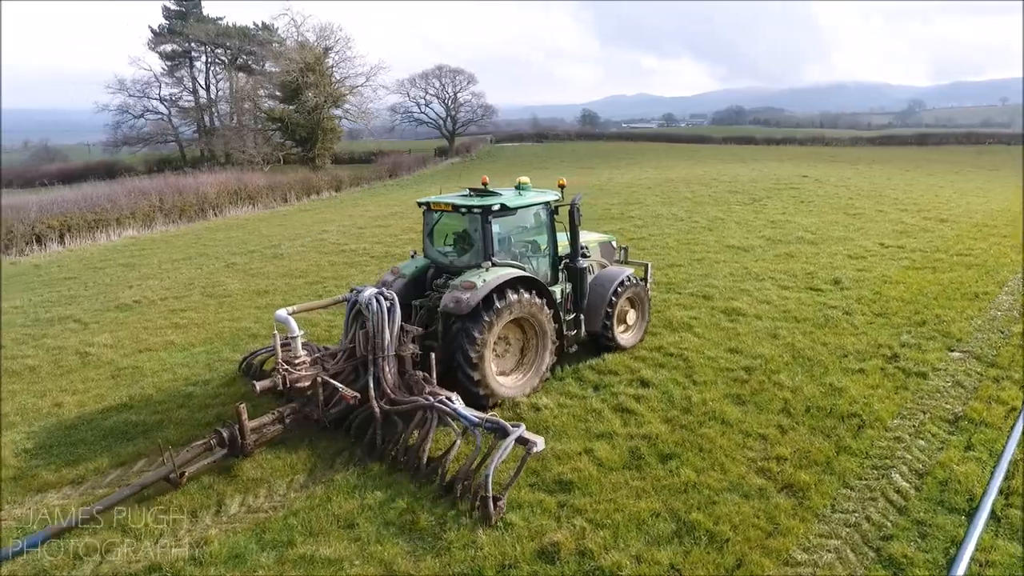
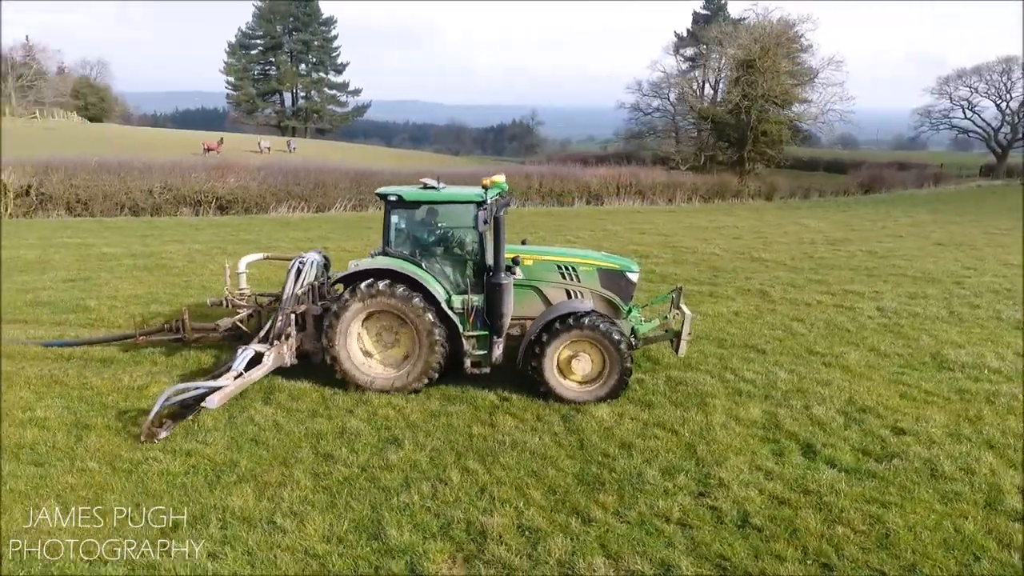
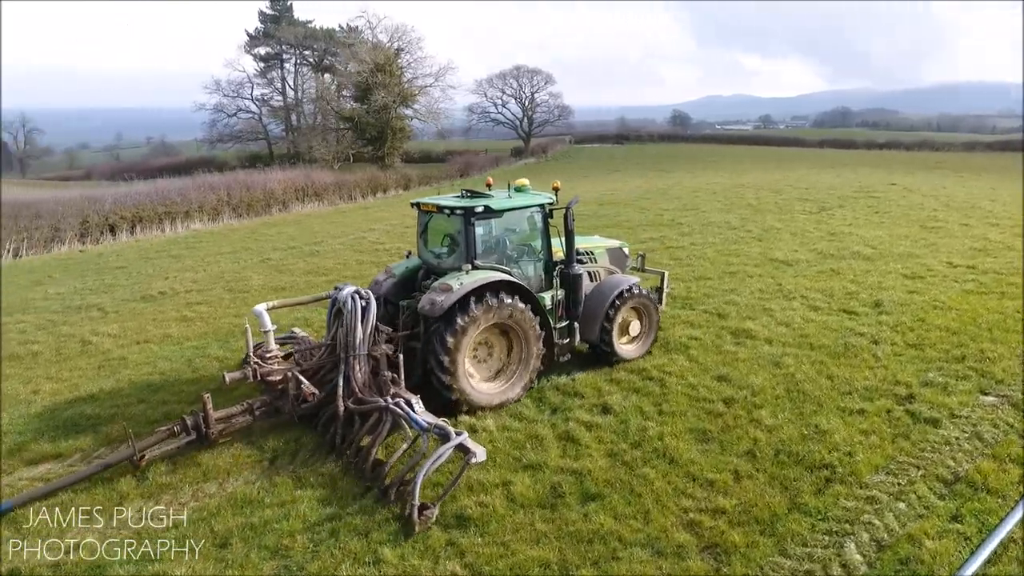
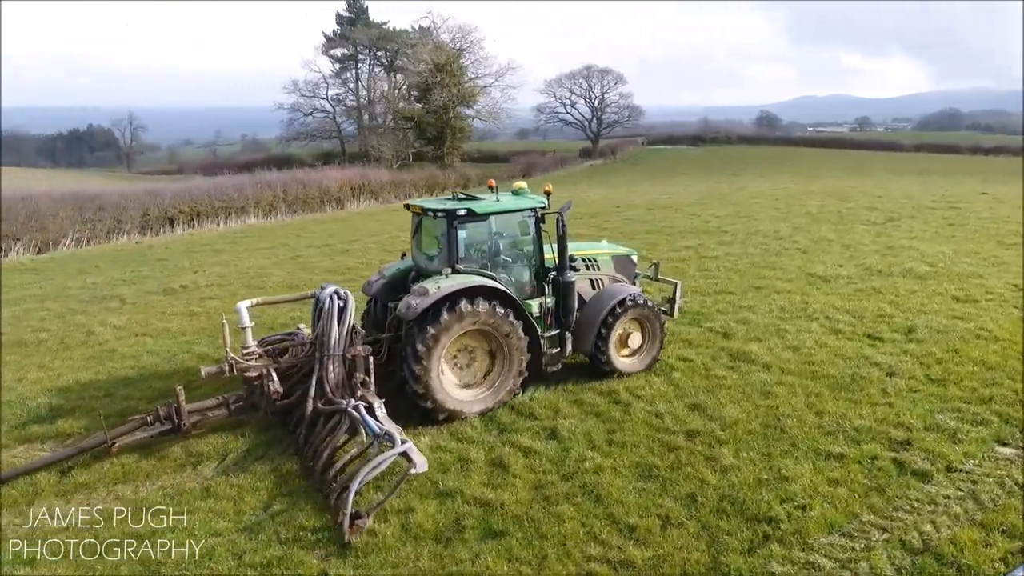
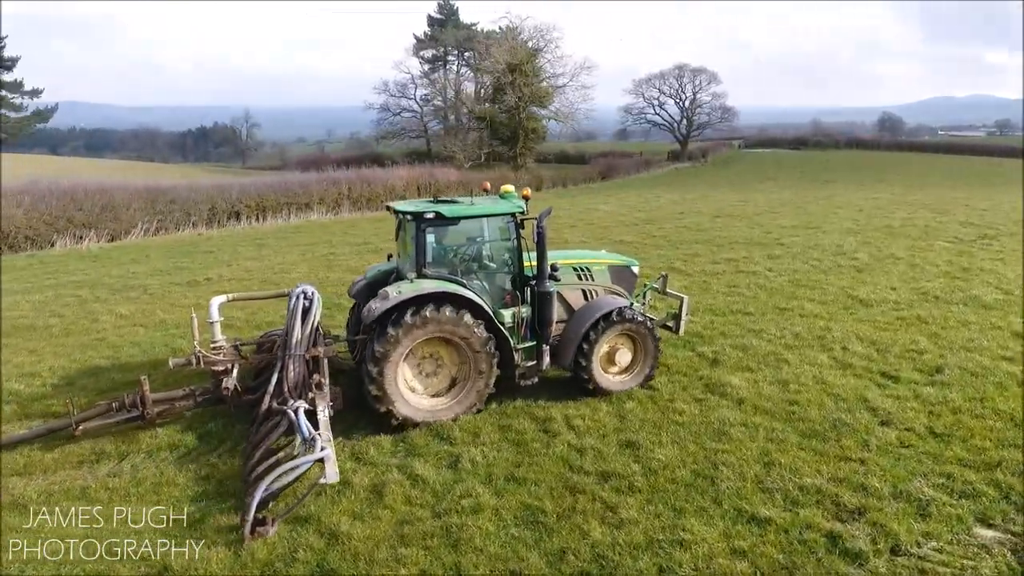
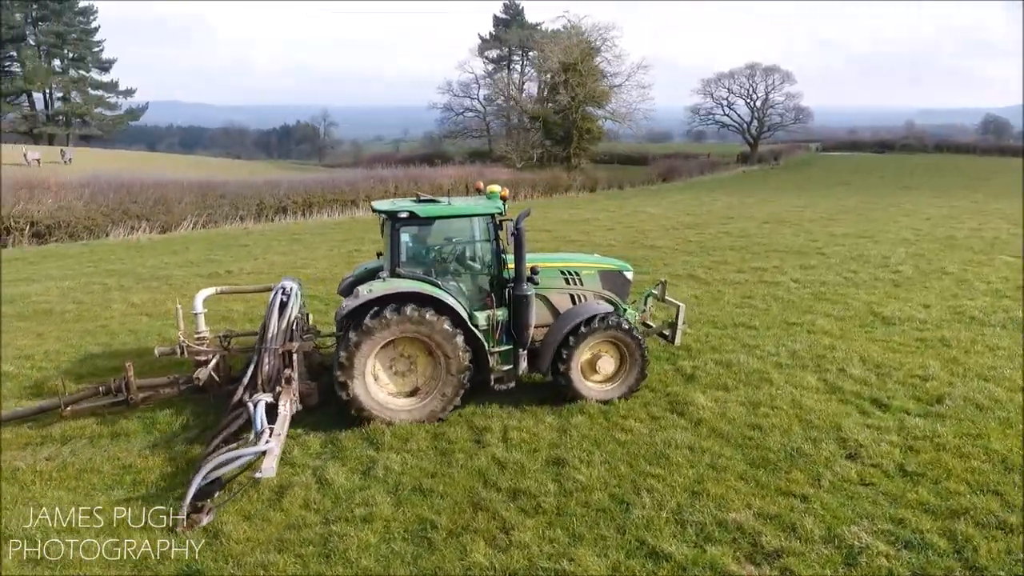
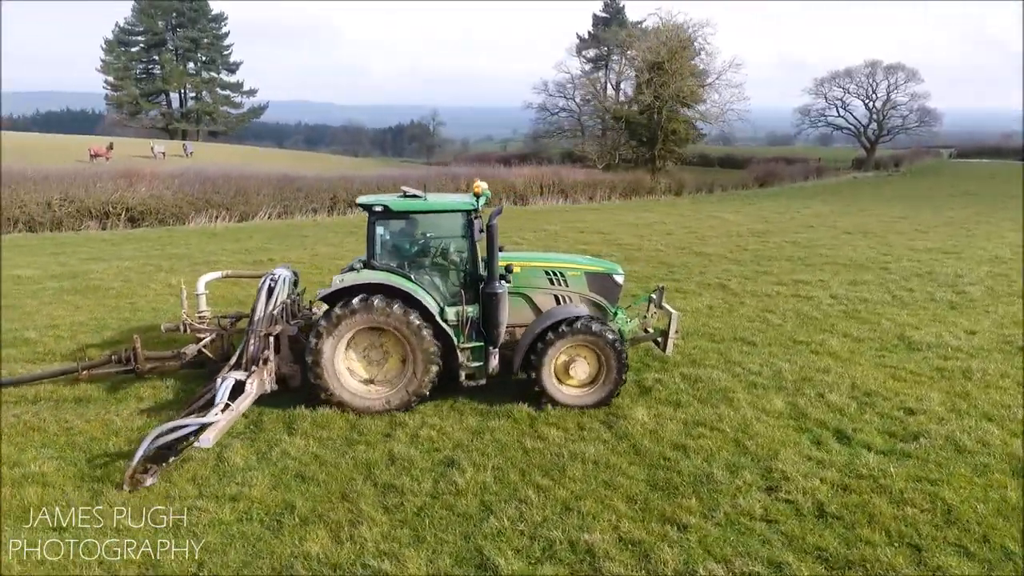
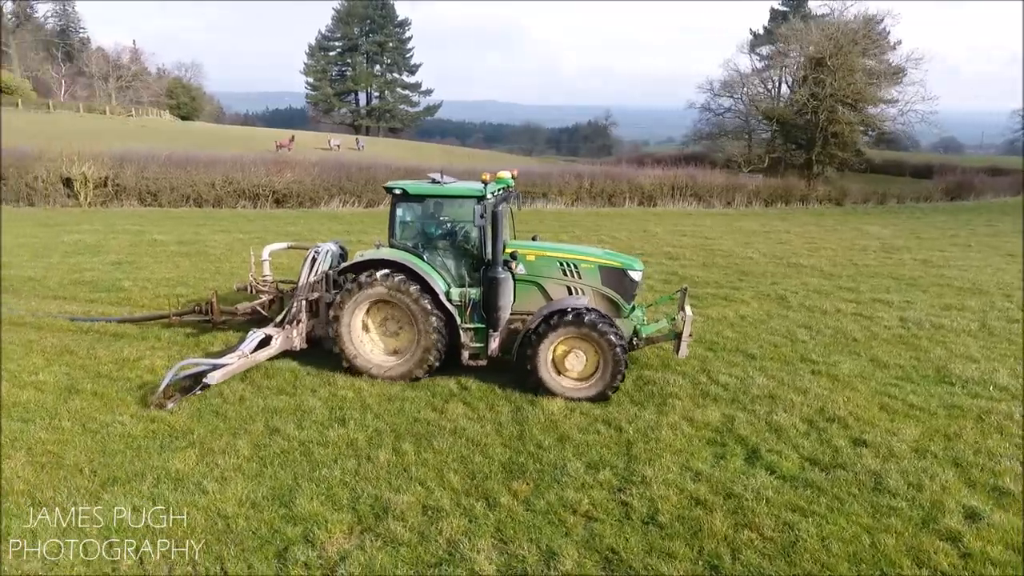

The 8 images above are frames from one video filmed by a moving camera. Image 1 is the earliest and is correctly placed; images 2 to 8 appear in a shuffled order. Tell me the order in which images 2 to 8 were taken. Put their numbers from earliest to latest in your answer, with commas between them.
3, 4, 5, 6, 7, 2, 8
